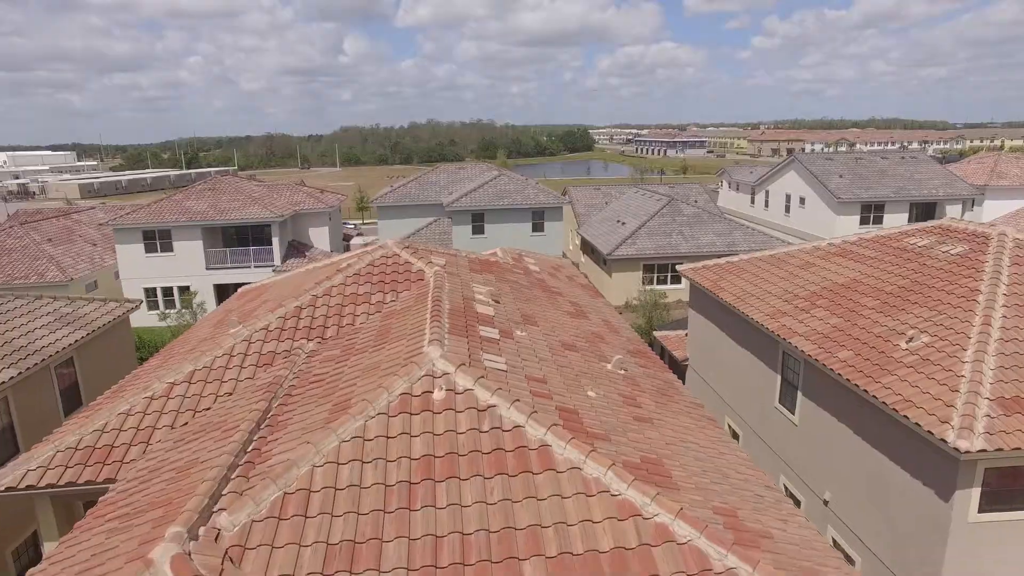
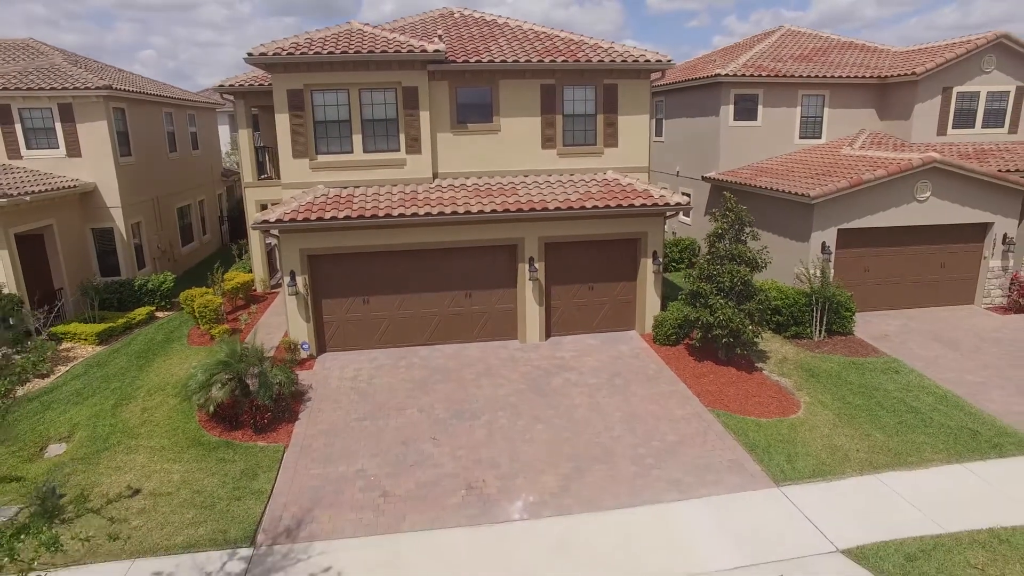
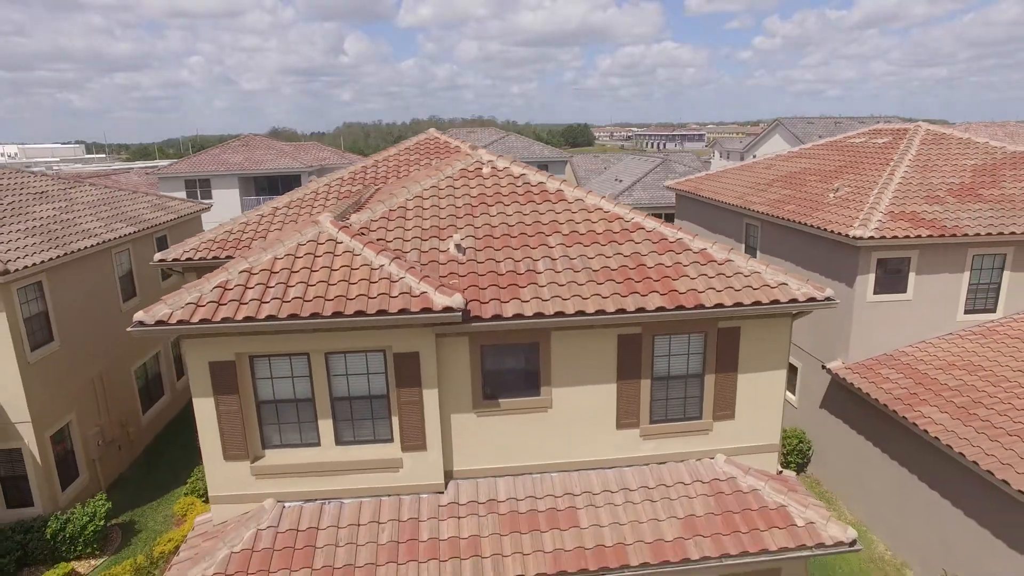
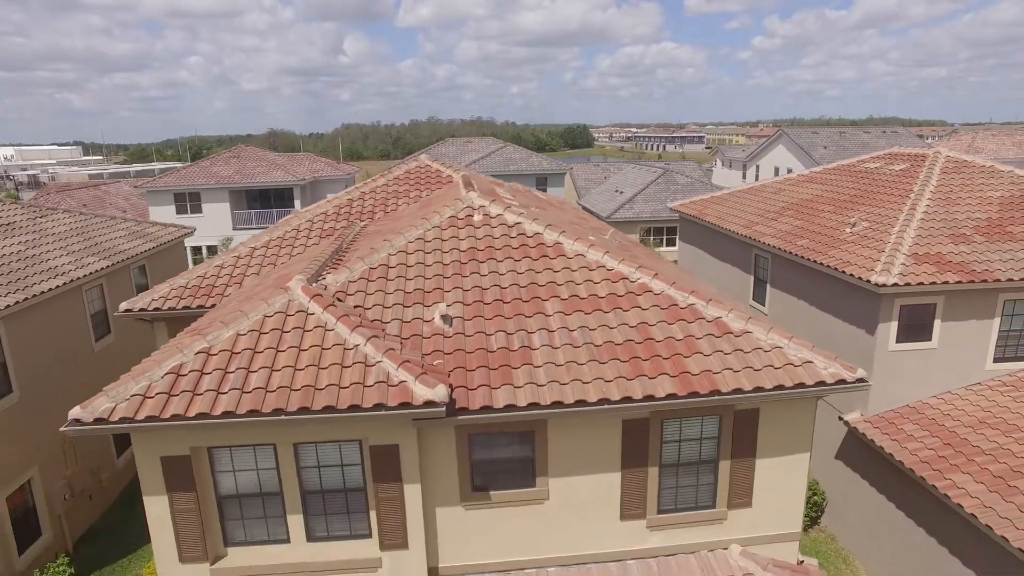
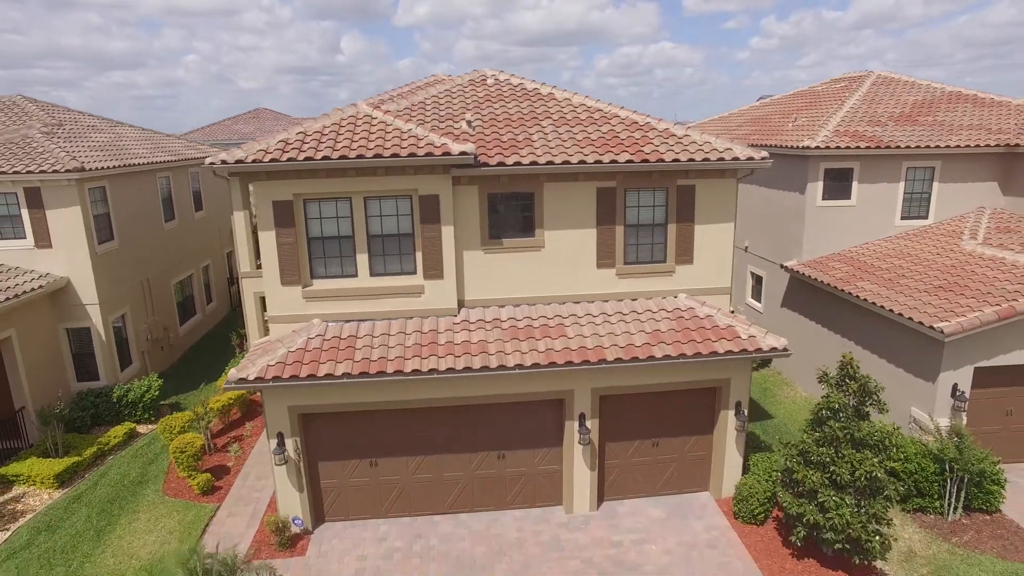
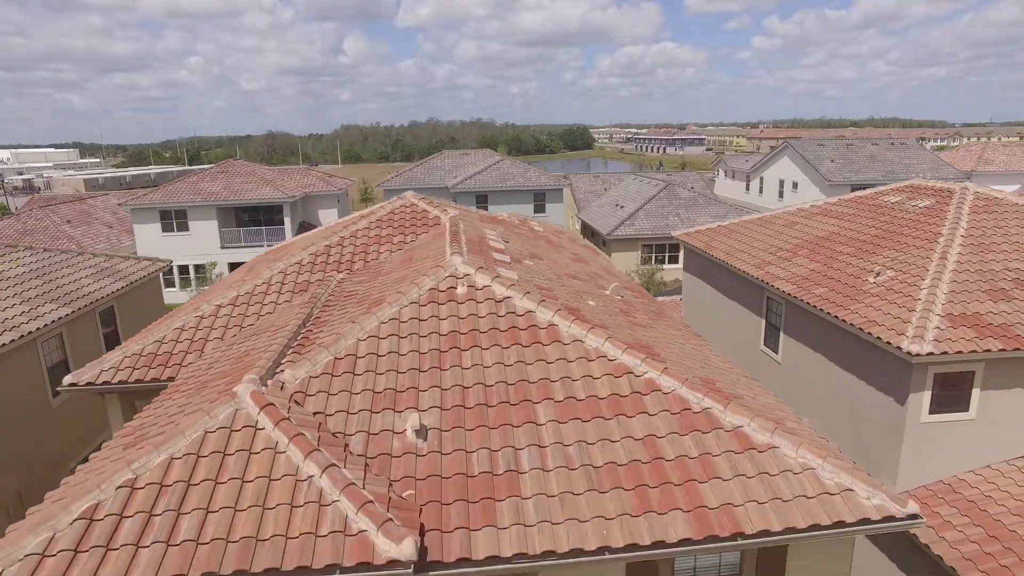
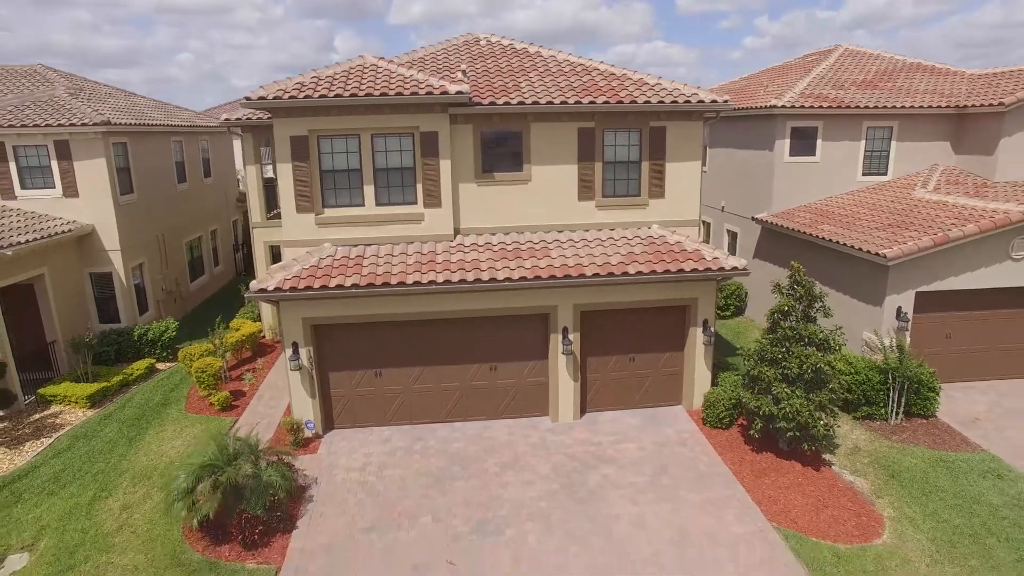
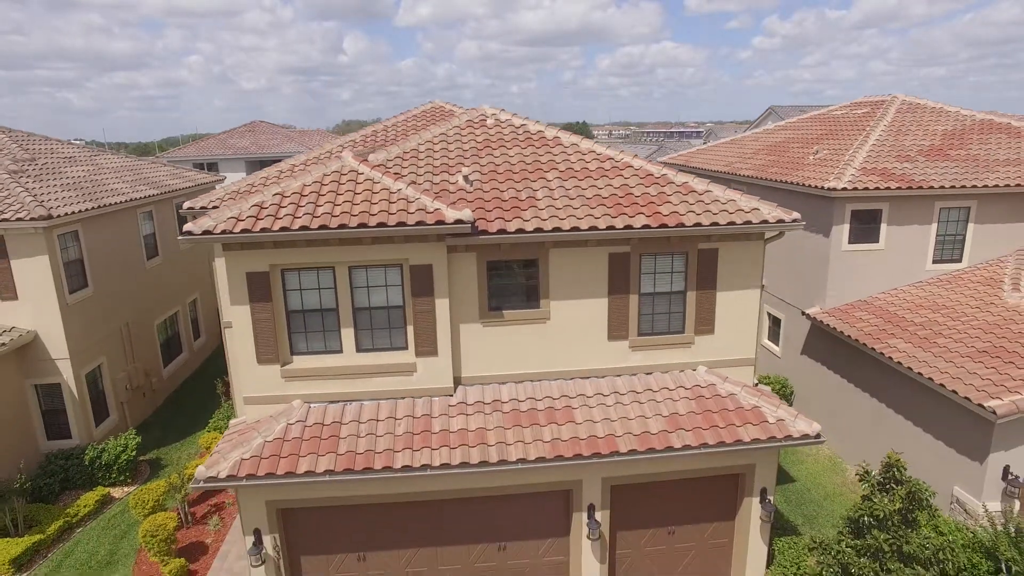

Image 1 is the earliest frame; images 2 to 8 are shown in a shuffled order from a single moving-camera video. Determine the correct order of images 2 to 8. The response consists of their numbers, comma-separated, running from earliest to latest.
6, 4, 3, 8, 5, 7, 2
